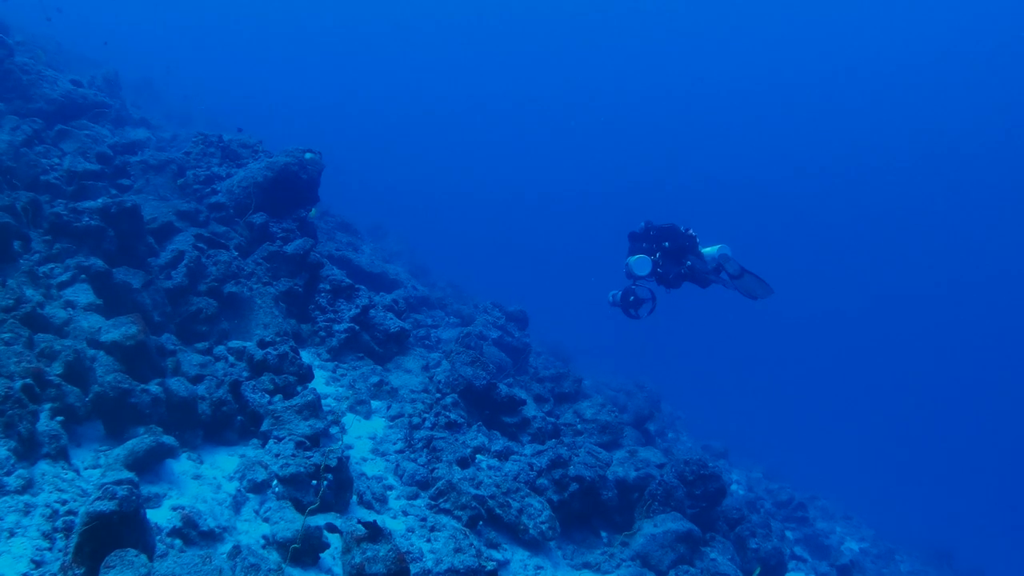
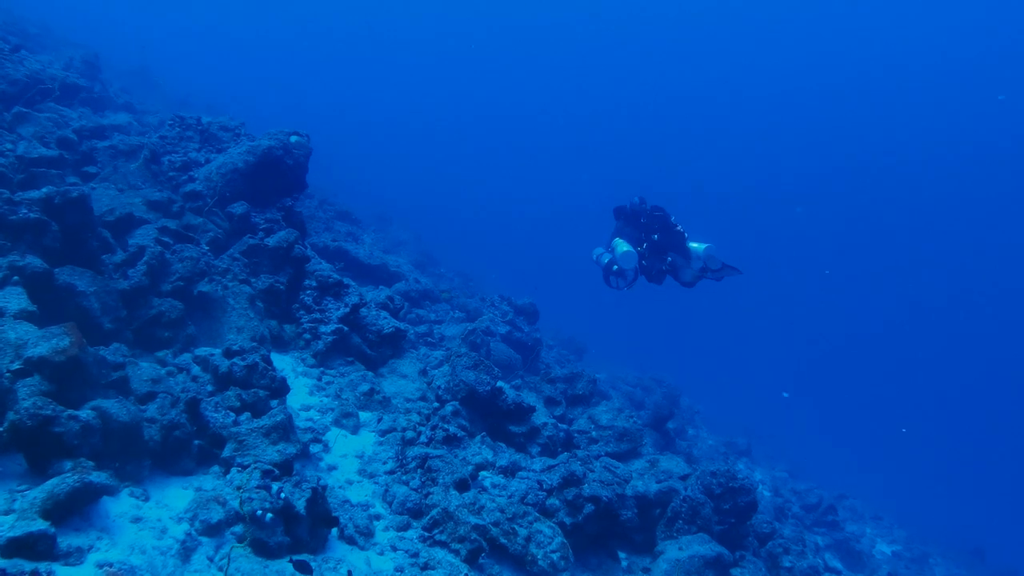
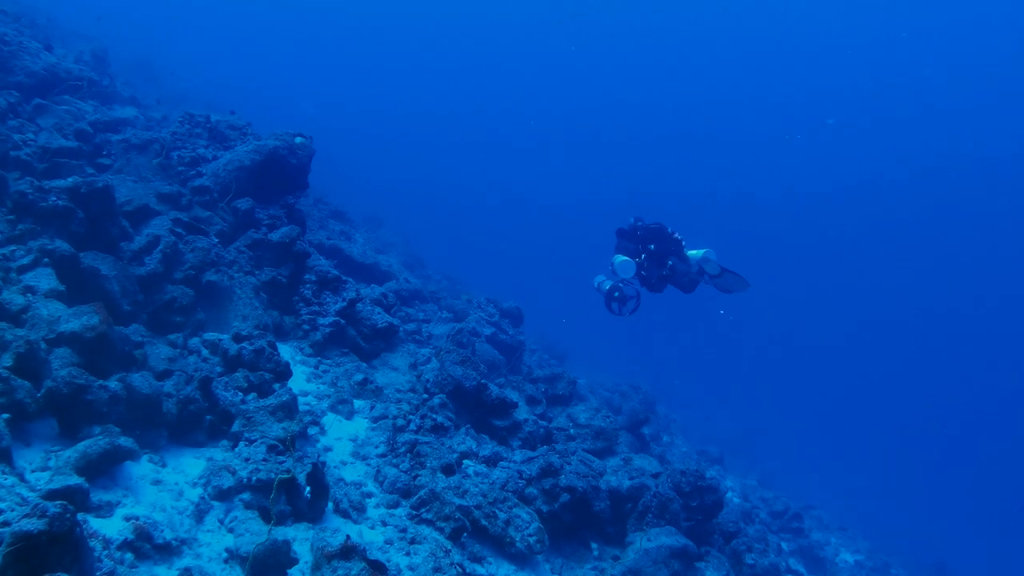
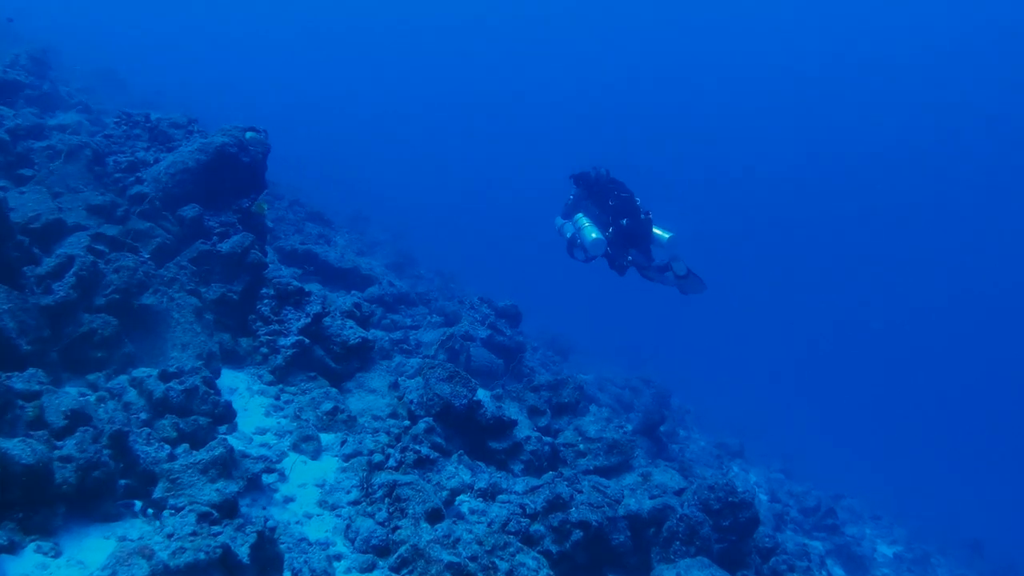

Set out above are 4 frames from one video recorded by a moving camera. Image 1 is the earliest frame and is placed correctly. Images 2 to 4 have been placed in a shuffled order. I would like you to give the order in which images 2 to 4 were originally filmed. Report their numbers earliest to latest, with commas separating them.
3, 2, 4
